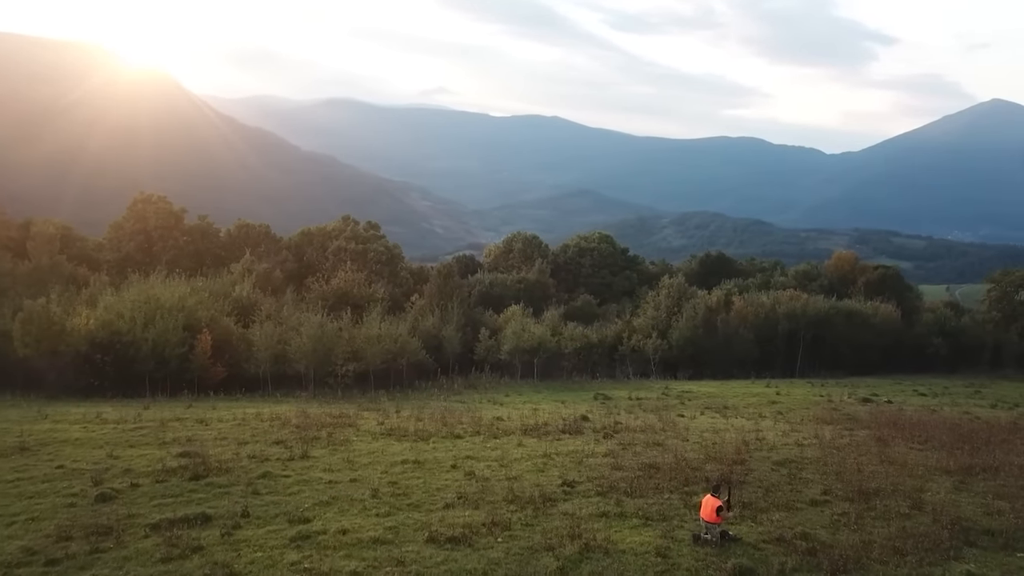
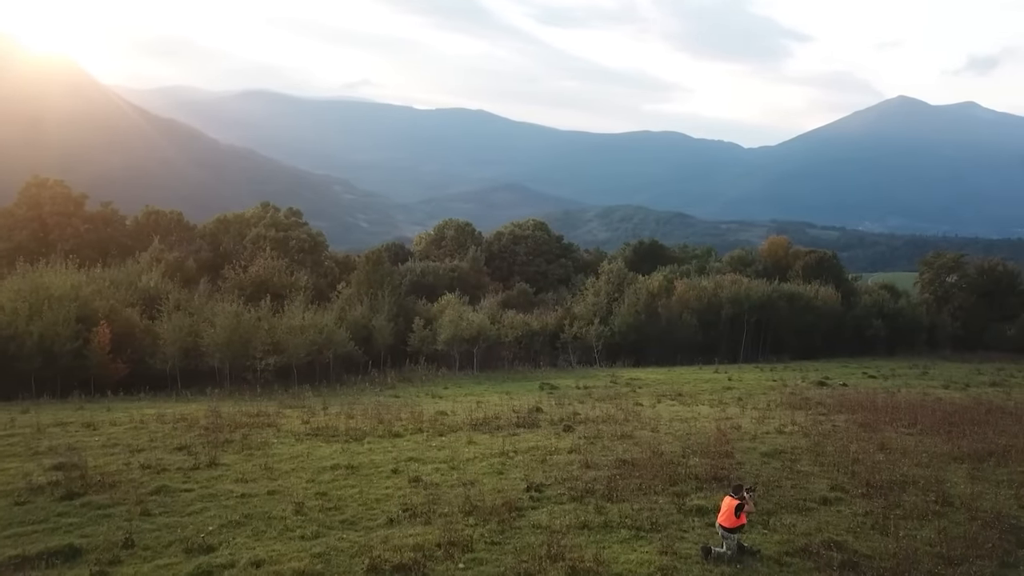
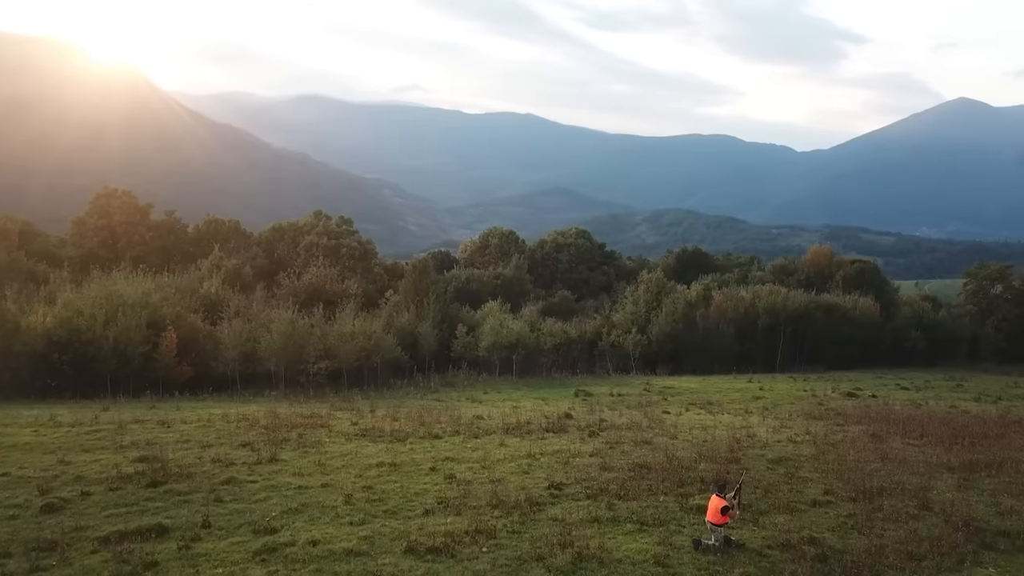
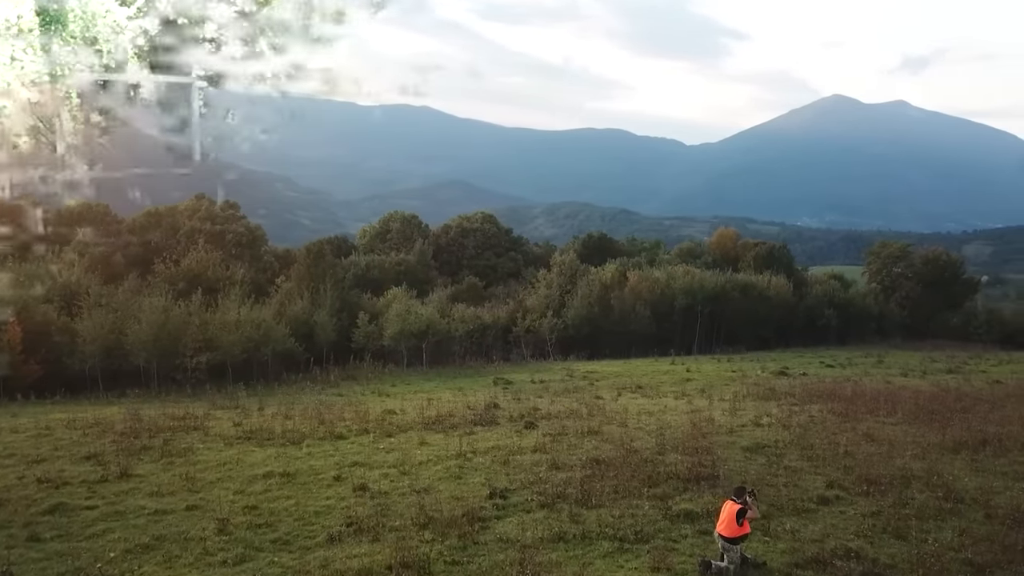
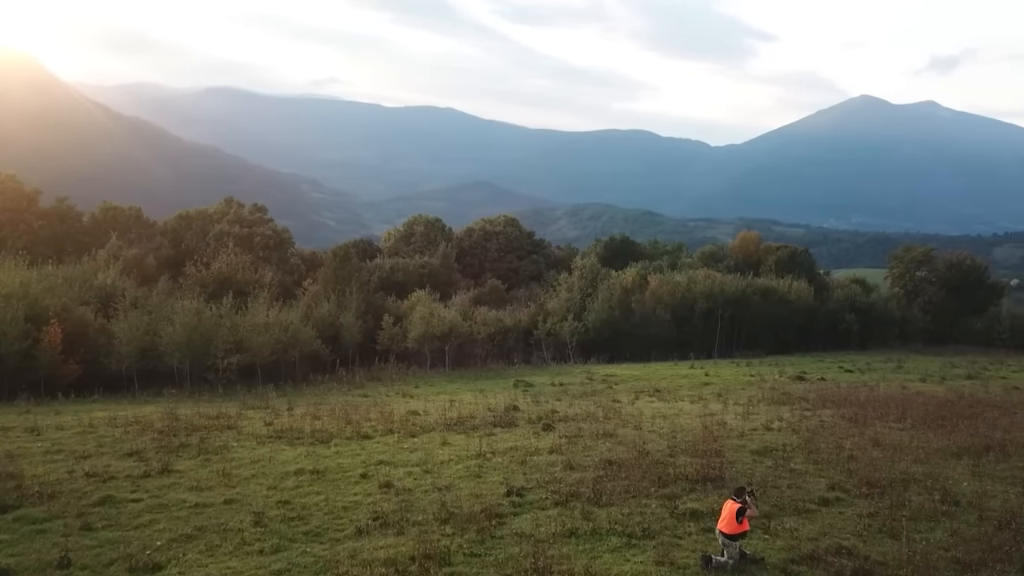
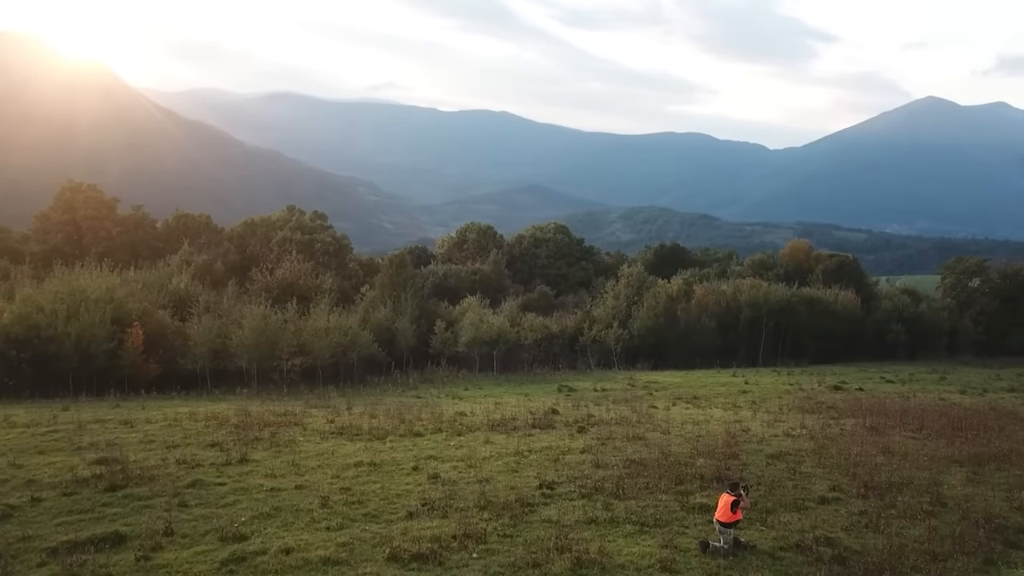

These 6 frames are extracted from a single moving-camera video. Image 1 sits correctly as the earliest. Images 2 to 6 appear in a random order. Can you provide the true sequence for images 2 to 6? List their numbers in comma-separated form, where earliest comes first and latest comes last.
3, 6, 2, 5, 4
